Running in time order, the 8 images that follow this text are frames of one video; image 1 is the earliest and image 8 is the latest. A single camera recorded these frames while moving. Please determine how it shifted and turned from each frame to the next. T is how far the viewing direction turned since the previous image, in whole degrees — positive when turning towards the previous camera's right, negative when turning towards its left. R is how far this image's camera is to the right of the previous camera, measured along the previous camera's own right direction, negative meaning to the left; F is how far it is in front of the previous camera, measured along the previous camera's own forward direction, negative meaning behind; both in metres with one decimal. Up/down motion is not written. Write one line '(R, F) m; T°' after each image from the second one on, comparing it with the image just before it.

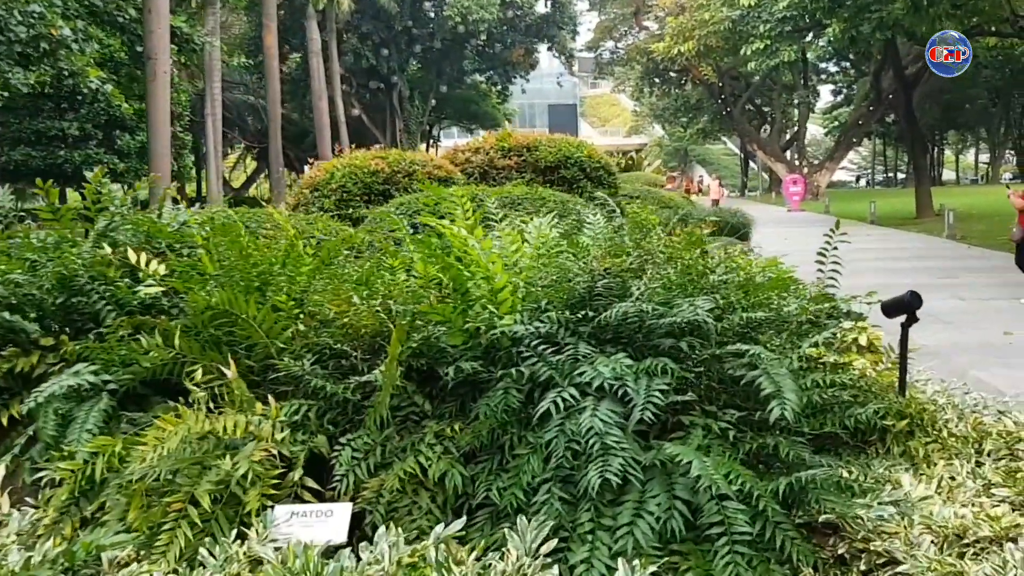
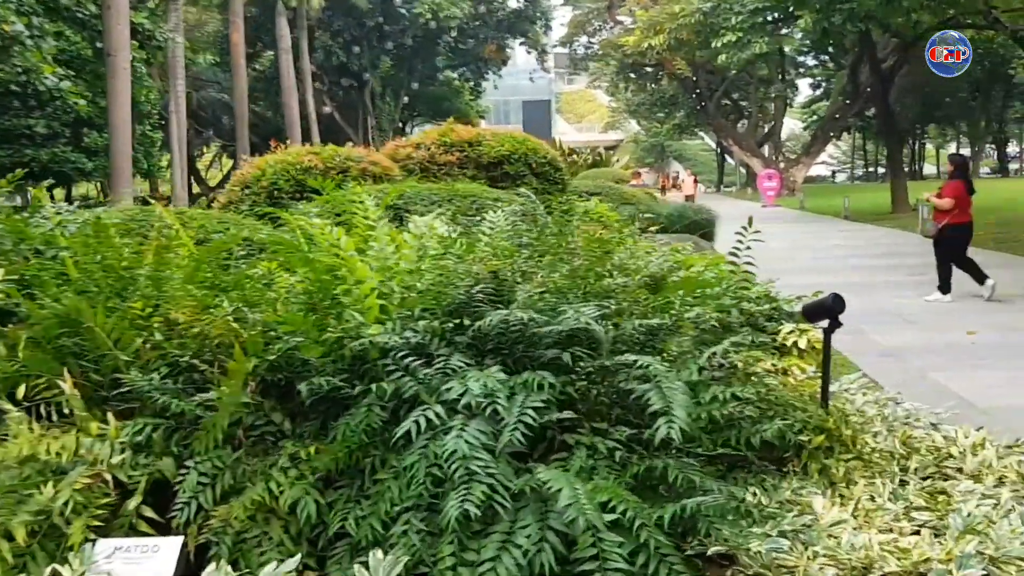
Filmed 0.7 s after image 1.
(+0.4, +0.3) m; +1°
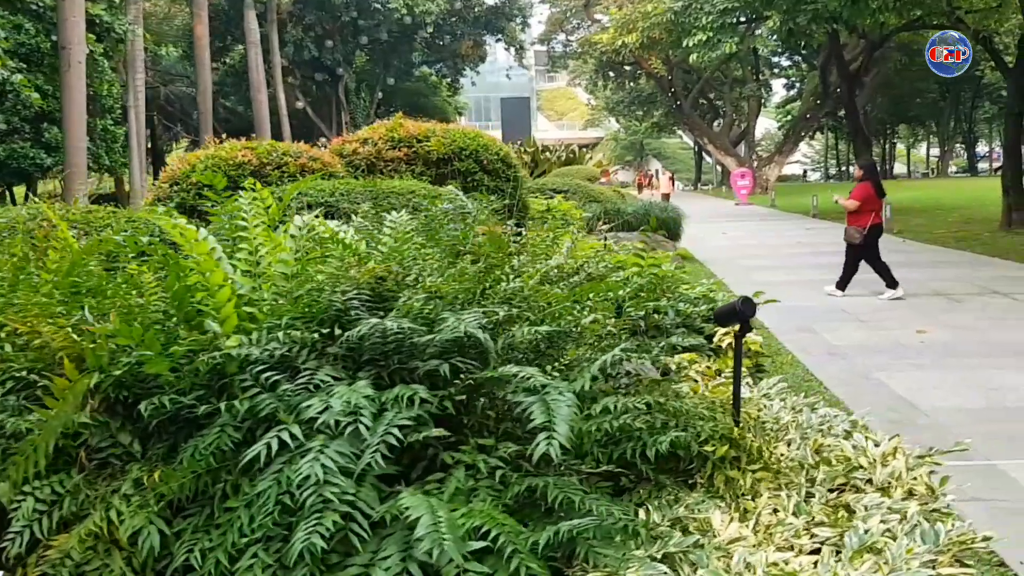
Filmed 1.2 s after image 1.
(+0.3, +0.2) m; +1°
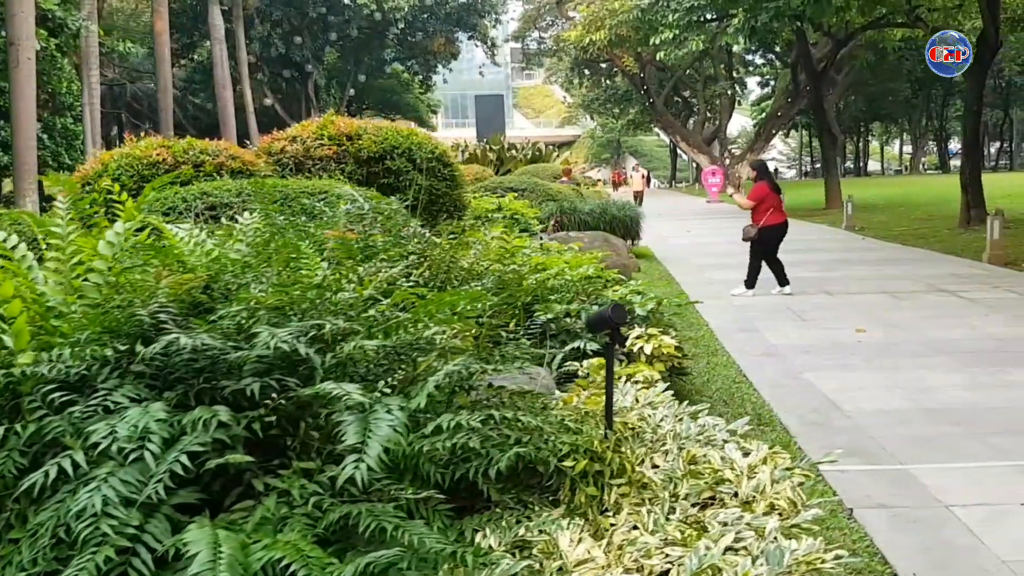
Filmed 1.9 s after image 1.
(+0.5, +0.2) m; +1°
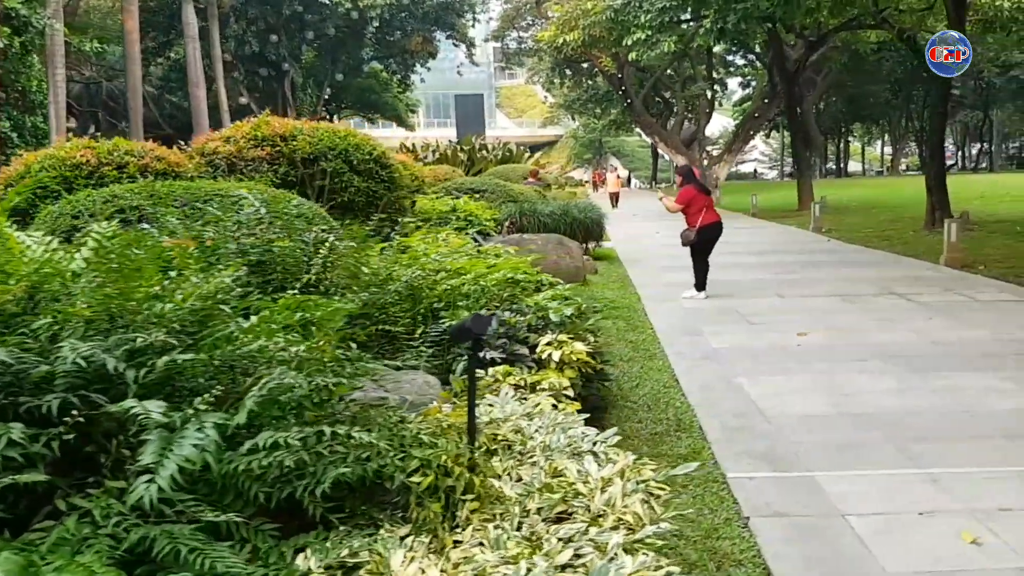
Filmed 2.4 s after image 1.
(+0.5, +0.1) m; +1°
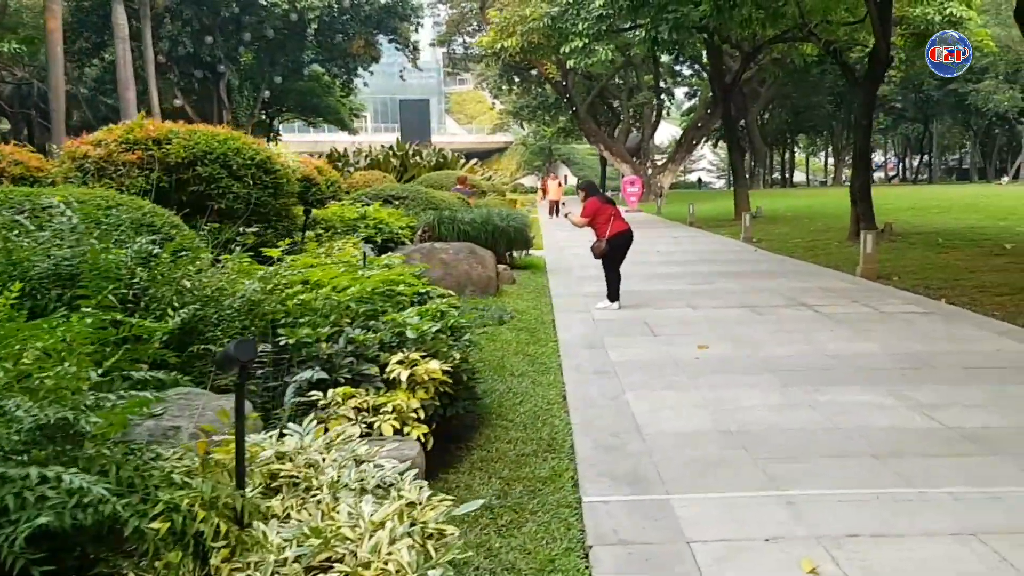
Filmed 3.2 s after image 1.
(+0.6, +0.2) m; +3°
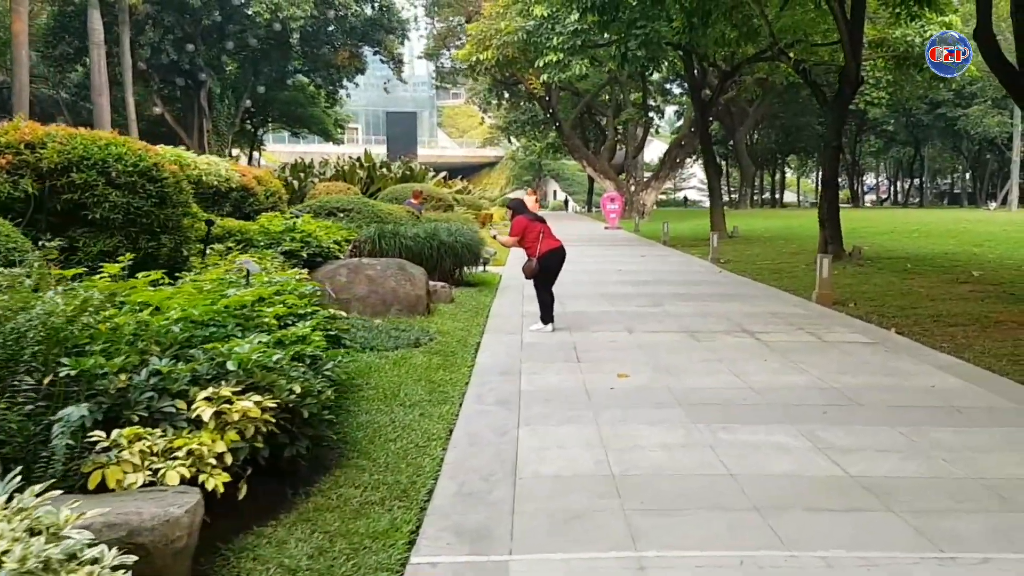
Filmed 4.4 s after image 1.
(+0.8, +0.5) m; 0°
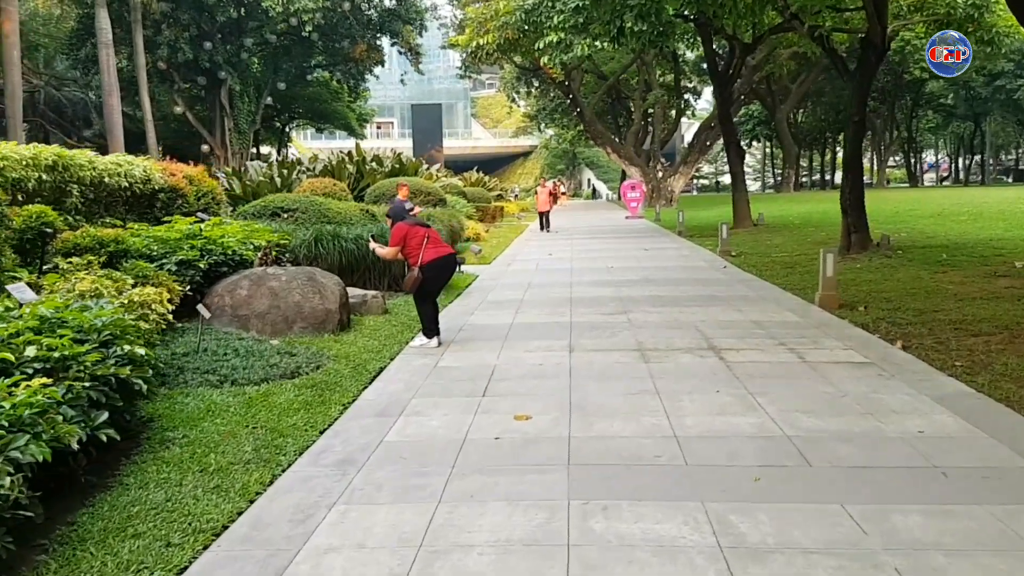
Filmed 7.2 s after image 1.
(+1.4, +1.5) m; -4°
